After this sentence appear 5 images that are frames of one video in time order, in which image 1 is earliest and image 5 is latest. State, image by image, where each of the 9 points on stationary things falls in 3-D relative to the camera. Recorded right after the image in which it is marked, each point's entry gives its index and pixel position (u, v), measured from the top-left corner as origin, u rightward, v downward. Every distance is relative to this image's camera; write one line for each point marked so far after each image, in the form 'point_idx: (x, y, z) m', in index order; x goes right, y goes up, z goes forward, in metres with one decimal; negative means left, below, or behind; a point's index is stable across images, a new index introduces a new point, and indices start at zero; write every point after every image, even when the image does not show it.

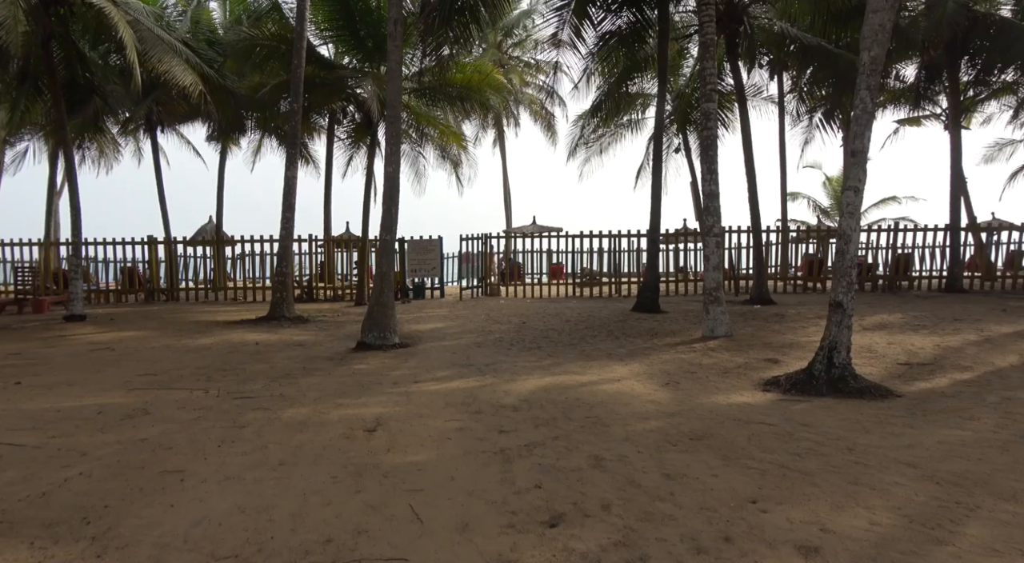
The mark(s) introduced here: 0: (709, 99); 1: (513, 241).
0: (+3.1, +2.9, +9.3) m
1: (0.0, +1.4, +19.3) m
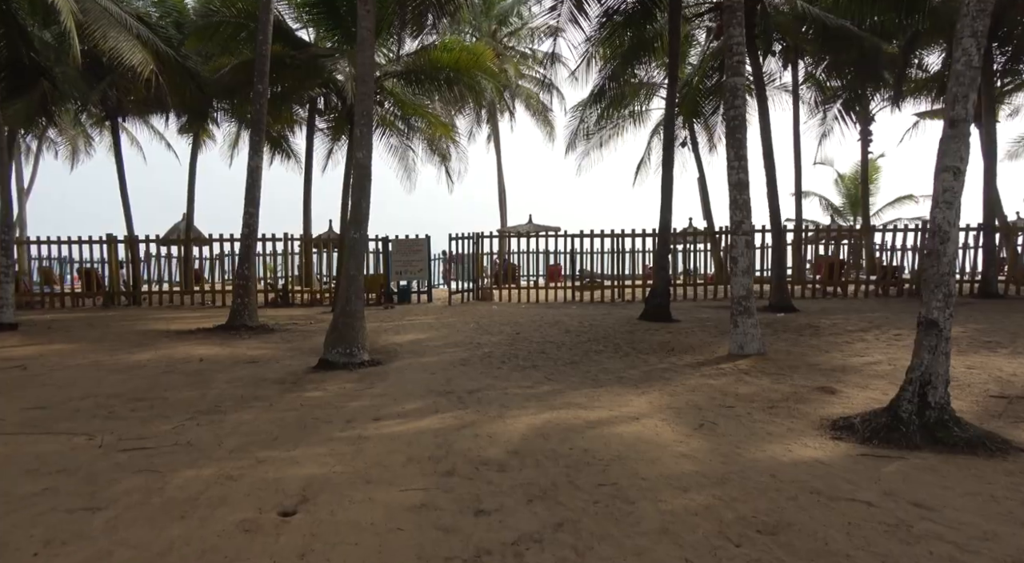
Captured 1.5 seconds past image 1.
0: (+3.0, +2.8, +7.8) m
1: (-0.2, +1.3, +17.8) m
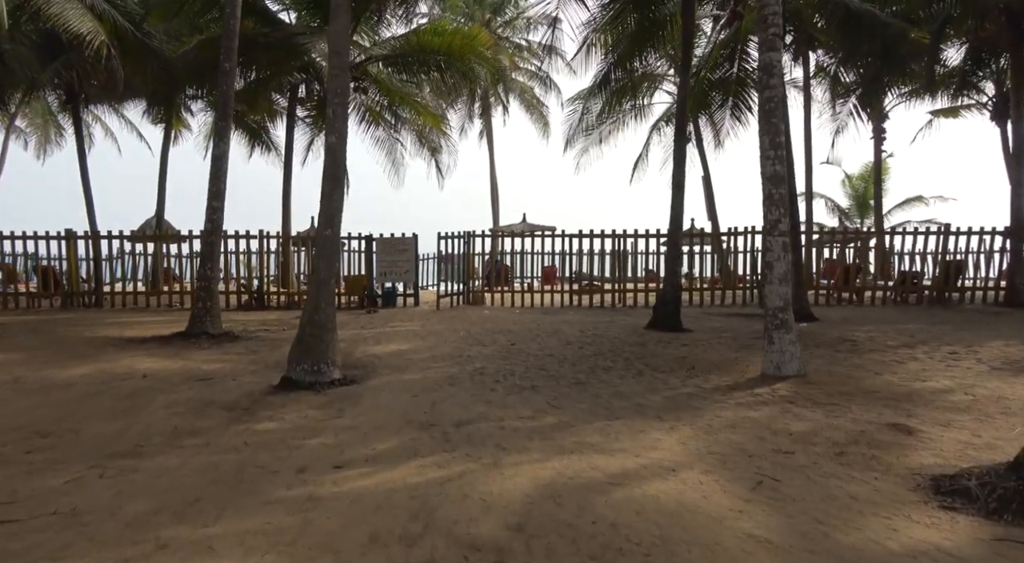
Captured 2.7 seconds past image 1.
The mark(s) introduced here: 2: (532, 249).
0: (+3.0, +2.7, +6.7) m
1: (-0.4, +1.2, +16.6) m
2: (+0.6, +0.9, +16.3) m
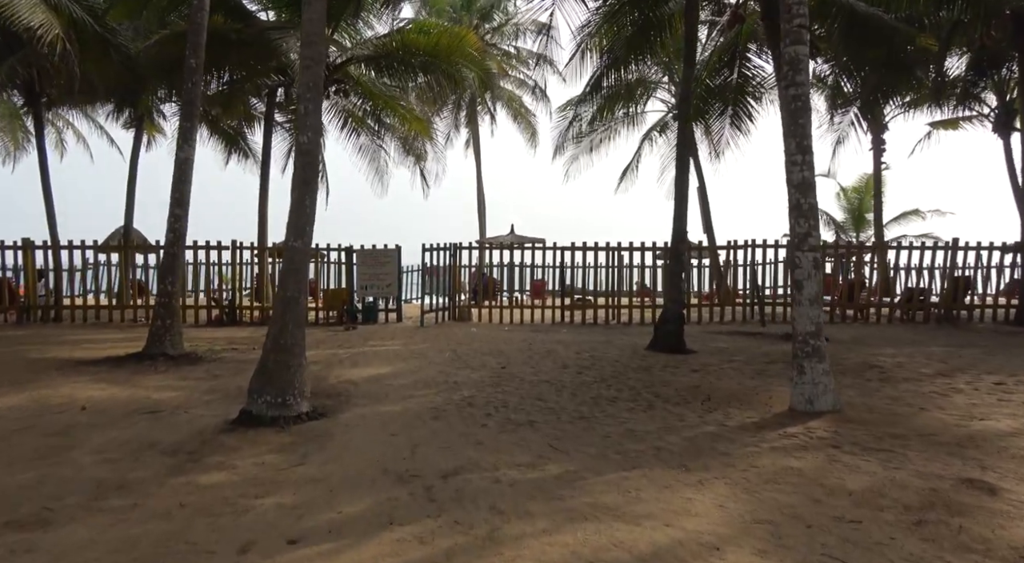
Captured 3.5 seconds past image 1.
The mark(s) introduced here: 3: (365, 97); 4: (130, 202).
0: (+2.9, +2.5, +6.0) m
1: (-0.7, +0.8, +15.8) m
2: (+0.3, +0.5, +15.5) m
3: (-3.7, +4.7, +14.8) m
4: (-12.0, +2.5, +18.4) m
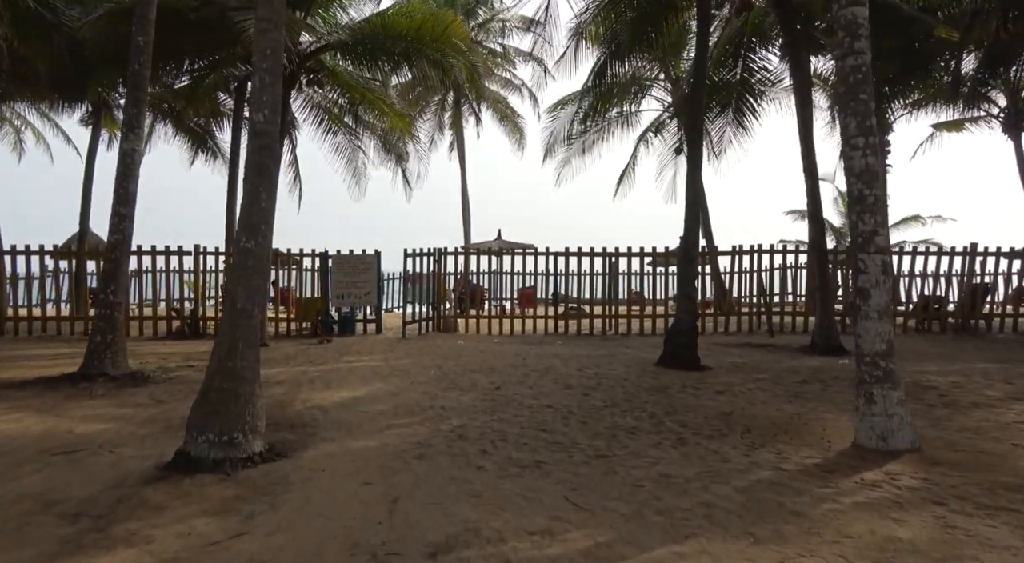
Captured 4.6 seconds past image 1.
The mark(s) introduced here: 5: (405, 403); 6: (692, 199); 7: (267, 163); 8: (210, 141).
0: (+2.9, +2.4, +5.0) m
1: (-0.9, +0.6, +14.7) m
2: (0.0, +0.3, +14.3) m
3: (-4.0, +4.5, +13.6) m
4: (-12.4, +2.2, +16.9) m
5: (-1.3, -1.5, +7.0) m
6: (+2.9, +1.3, +9.2) m
7: (-2.3, +1.1, +5.4) m
8: (-9.5, +4.5, +18.4) m
